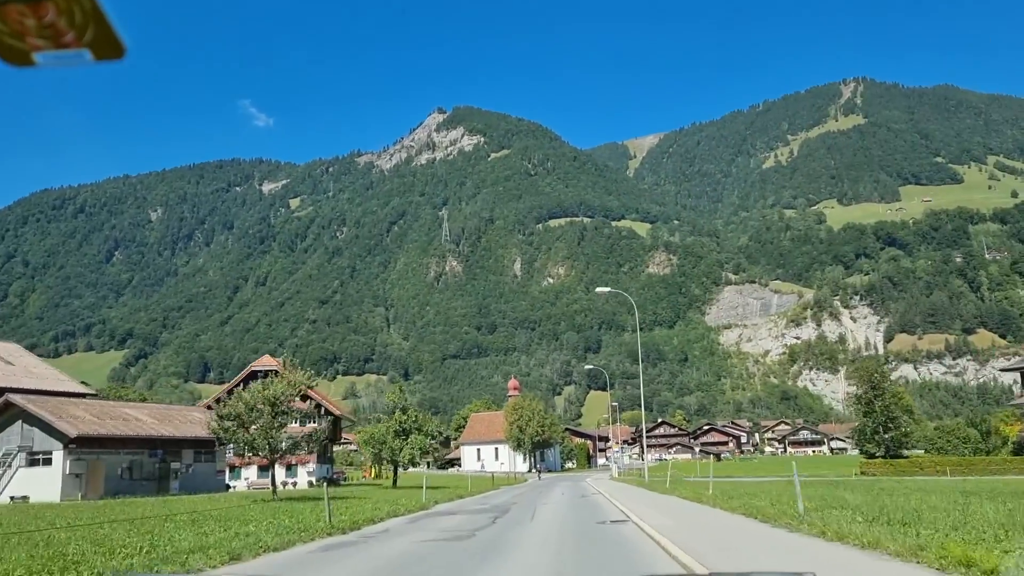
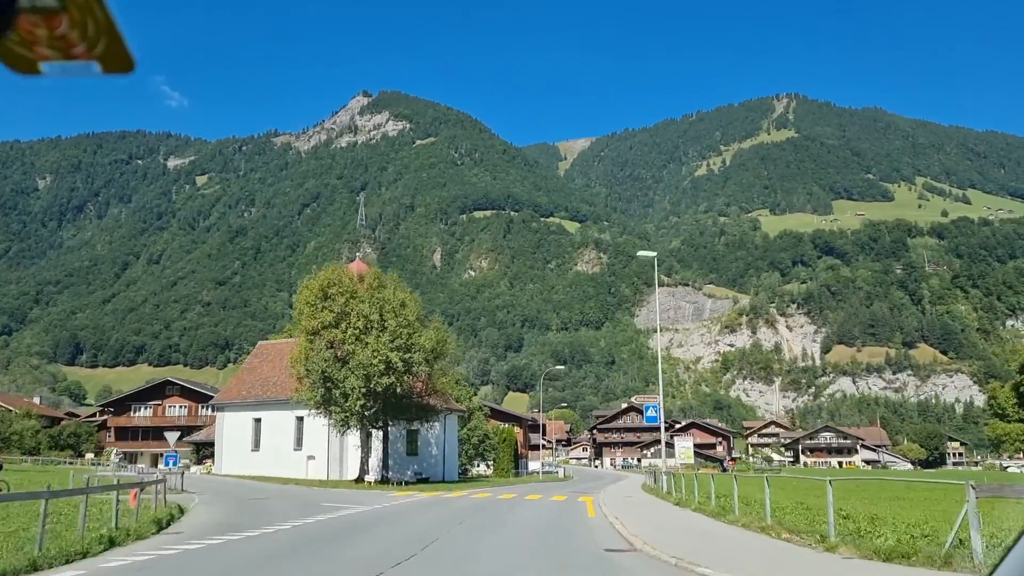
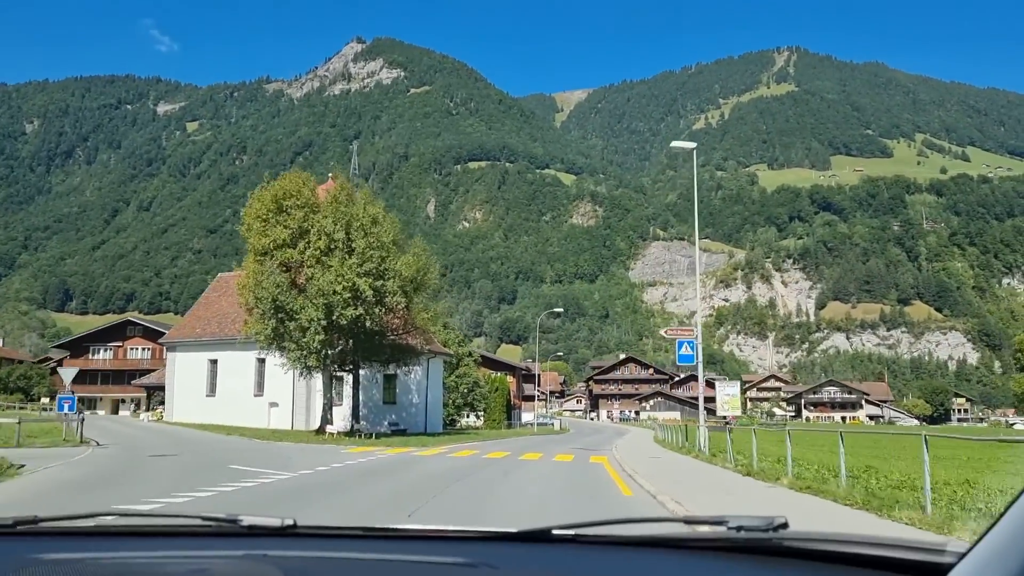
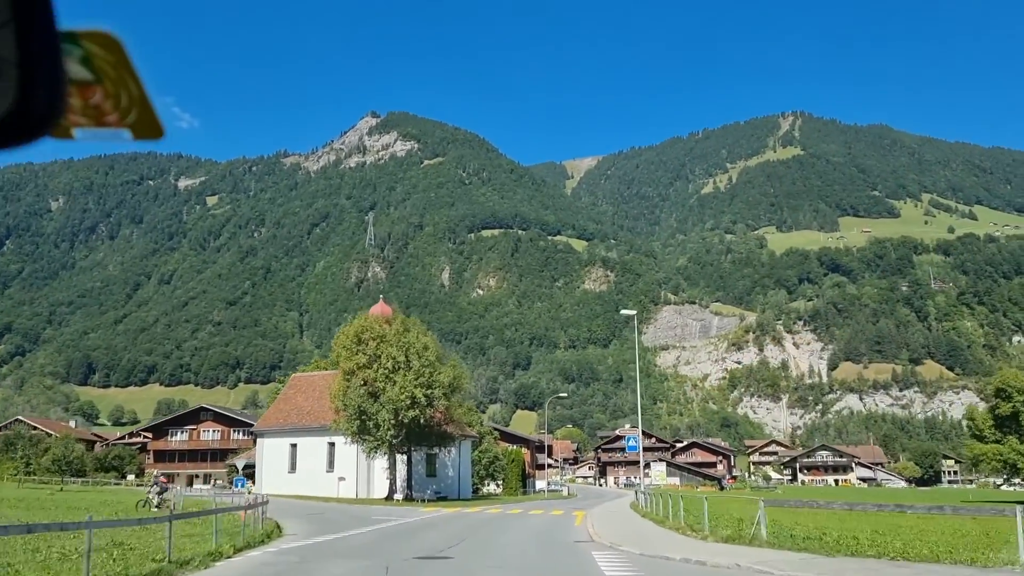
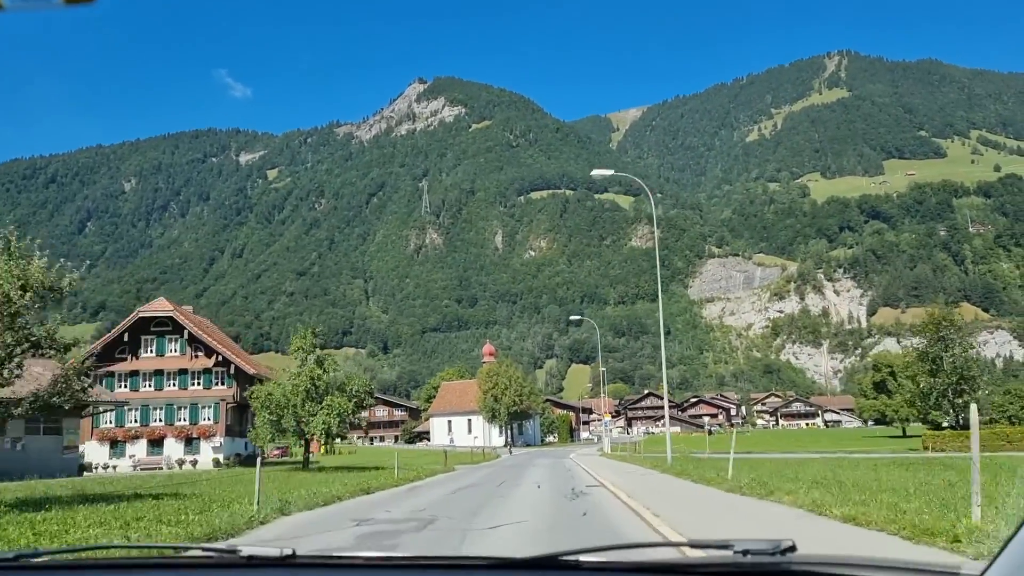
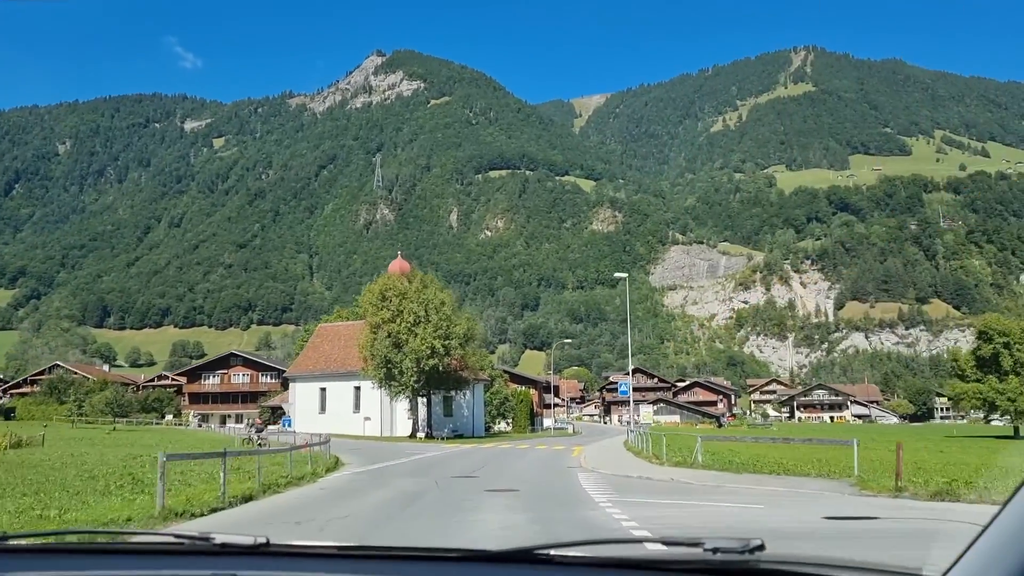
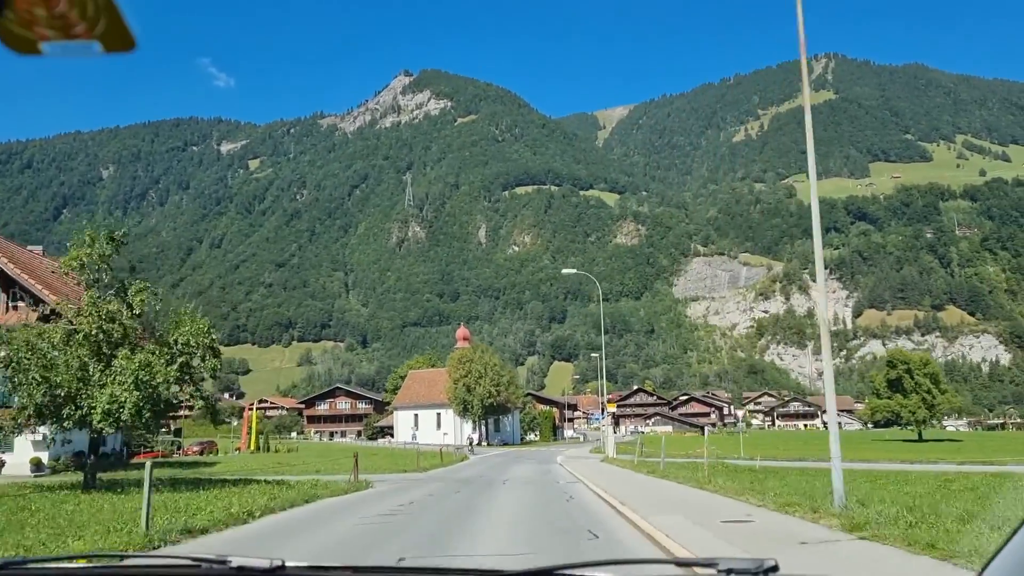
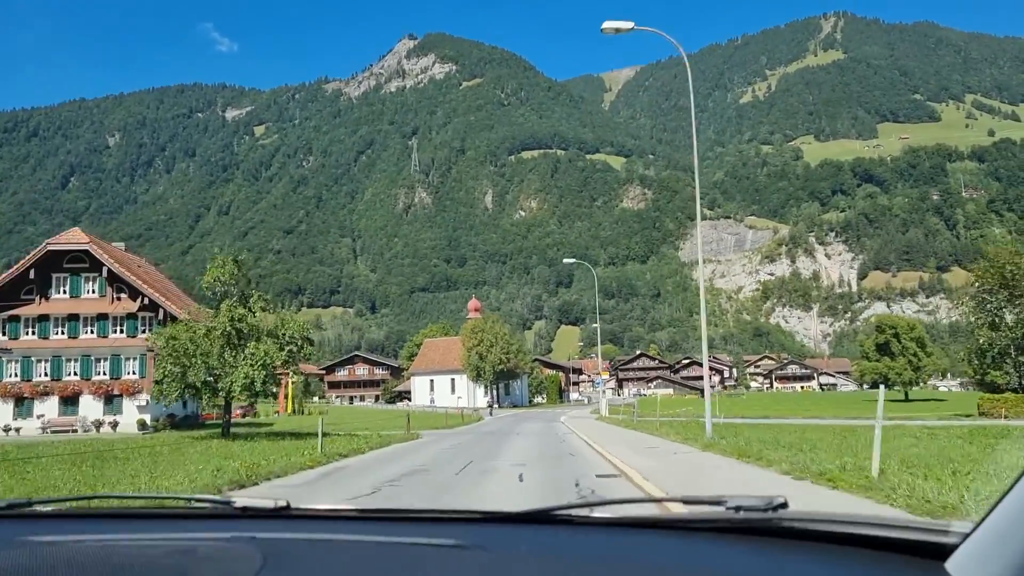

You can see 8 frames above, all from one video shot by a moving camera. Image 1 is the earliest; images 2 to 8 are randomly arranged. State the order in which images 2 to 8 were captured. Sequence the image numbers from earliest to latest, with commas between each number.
5, 8, 7, 6, 4, 2, 3
